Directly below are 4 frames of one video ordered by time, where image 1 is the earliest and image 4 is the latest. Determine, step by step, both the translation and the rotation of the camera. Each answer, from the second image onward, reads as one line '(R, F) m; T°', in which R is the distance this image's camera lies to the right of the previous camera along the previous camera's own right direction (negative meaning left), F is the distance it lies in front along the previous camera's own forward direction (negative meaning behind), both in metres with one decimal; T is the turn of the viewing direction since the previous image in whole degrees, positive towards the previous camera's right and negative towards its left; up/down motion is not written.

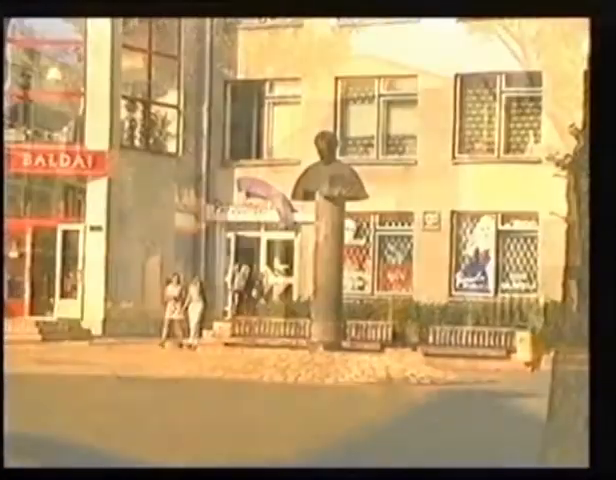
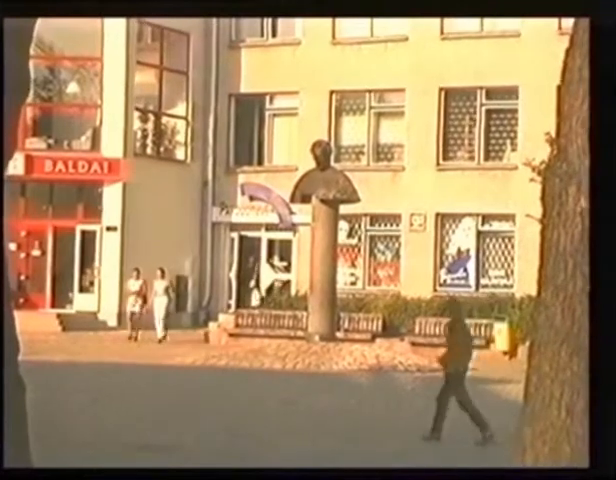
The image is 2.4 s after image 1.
(0.0, -0.7) m; 0°
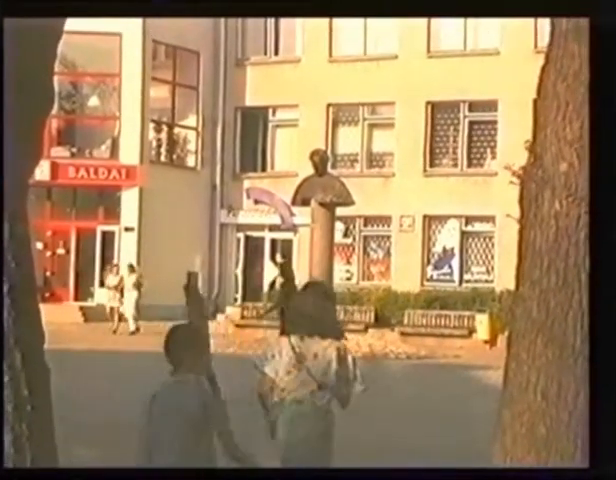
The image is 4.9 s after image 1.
(0.0, -0.8) m; 0°
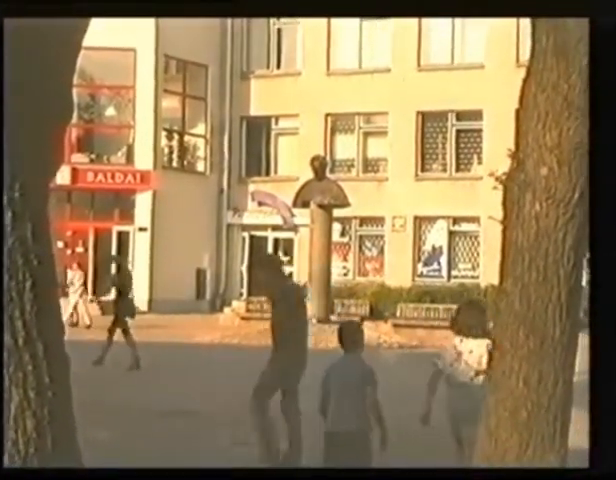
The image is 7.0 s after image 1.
(0.0, -0.7) m; 0°
